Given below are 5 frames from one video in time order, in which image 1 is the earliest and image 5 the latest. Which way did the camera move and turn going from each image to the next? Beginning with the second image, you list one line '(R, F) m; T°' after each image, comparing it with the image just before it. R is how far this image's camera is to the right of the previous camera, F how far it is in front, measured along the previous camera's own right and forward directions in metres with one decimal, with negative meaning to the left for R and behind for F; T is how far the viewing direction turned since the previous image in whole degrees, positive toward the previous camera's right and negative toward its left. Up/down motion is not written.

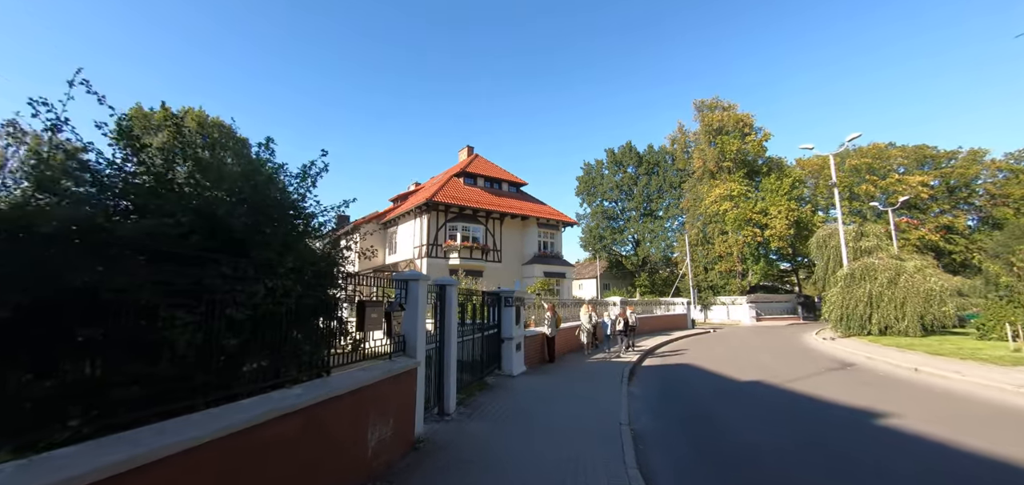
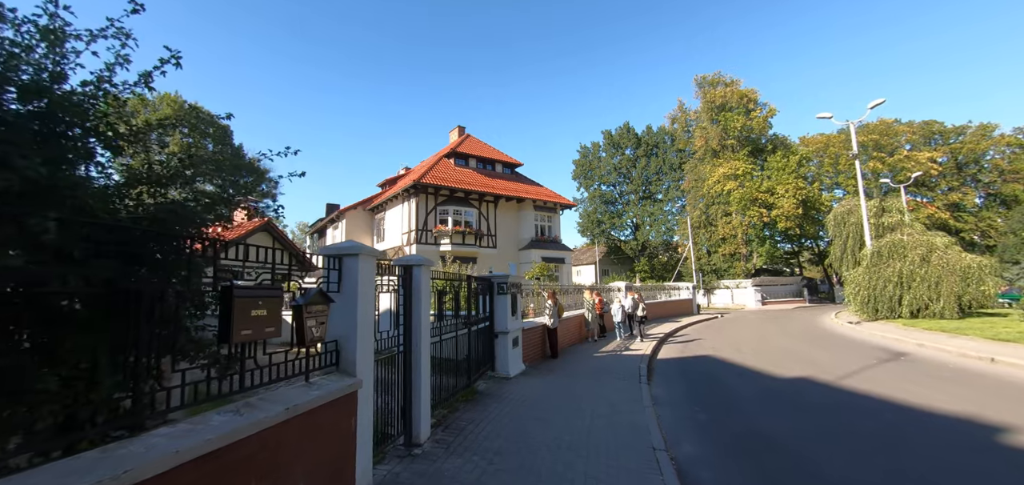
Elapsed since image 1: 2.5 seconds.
(+0.1, +1.8) m; 0°
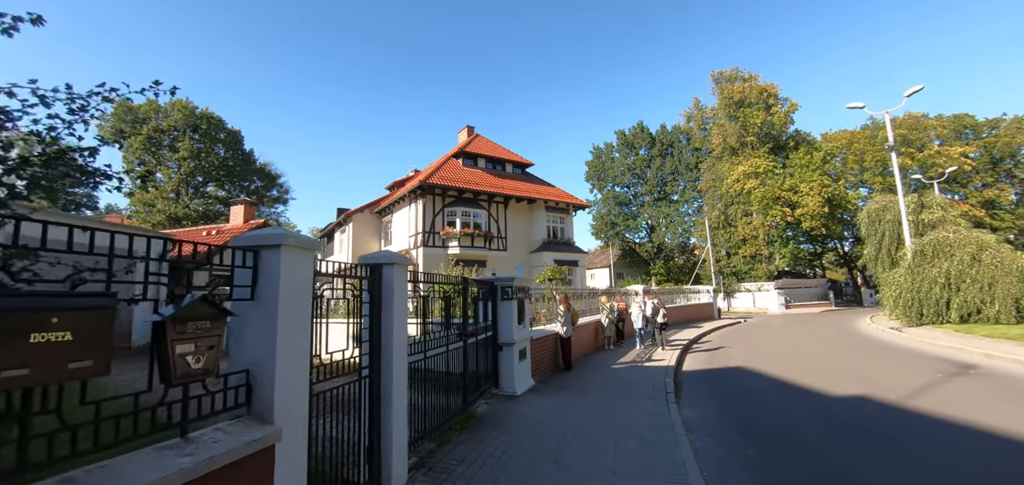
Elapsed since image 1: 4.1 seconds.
(+0.1, +1.1) m; -2°
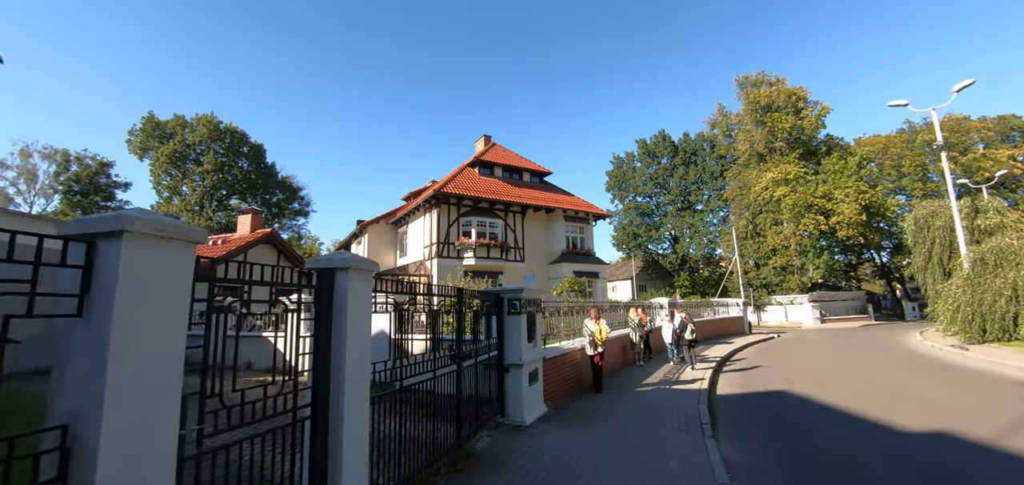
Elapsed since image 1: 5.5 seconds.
(+0.2, +0.9) m; -3°
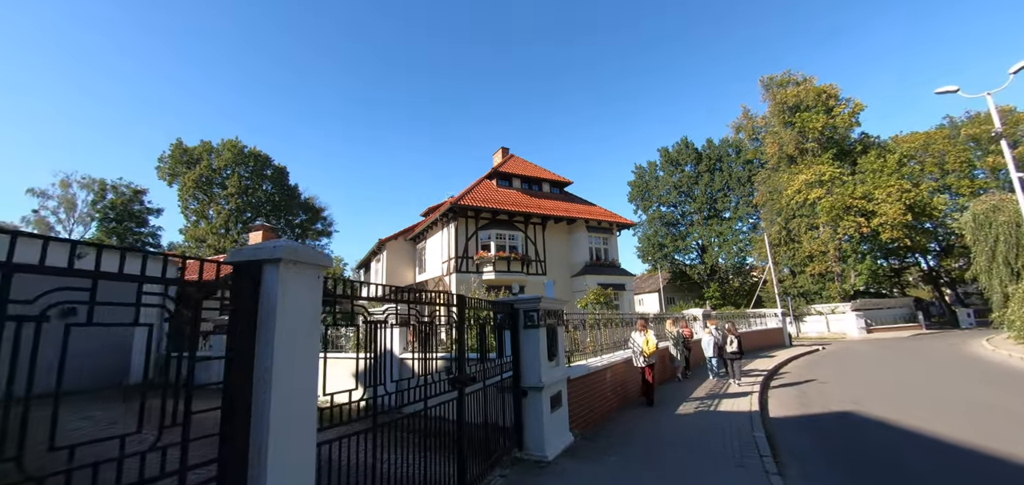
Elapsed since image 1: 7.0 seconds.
(+0.1, +0.8) m; -3°
